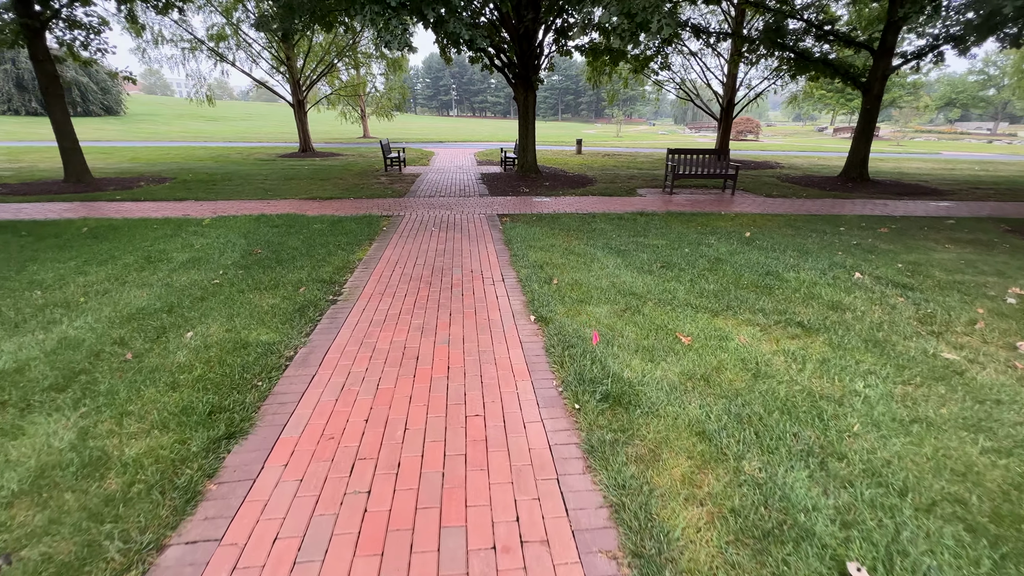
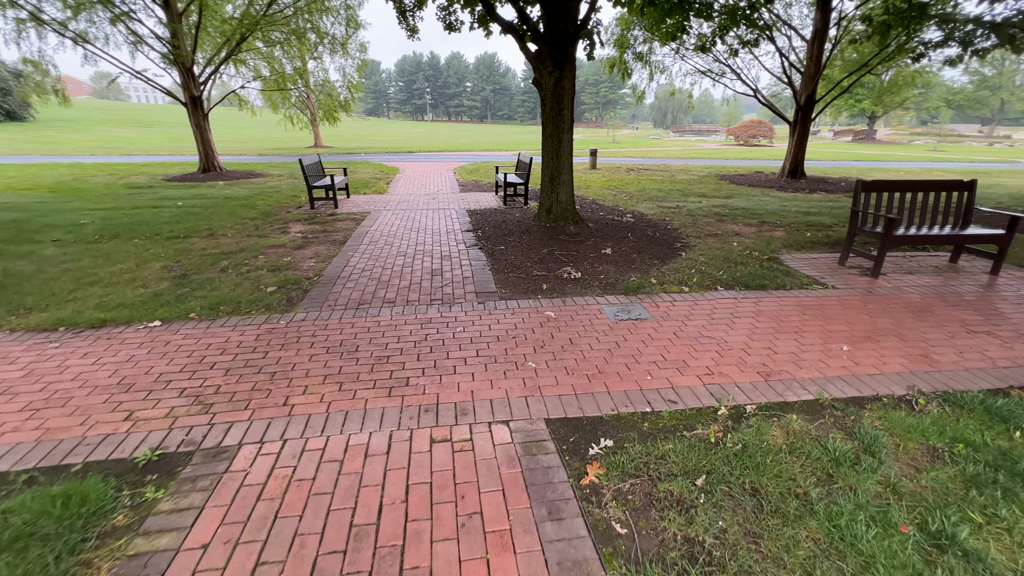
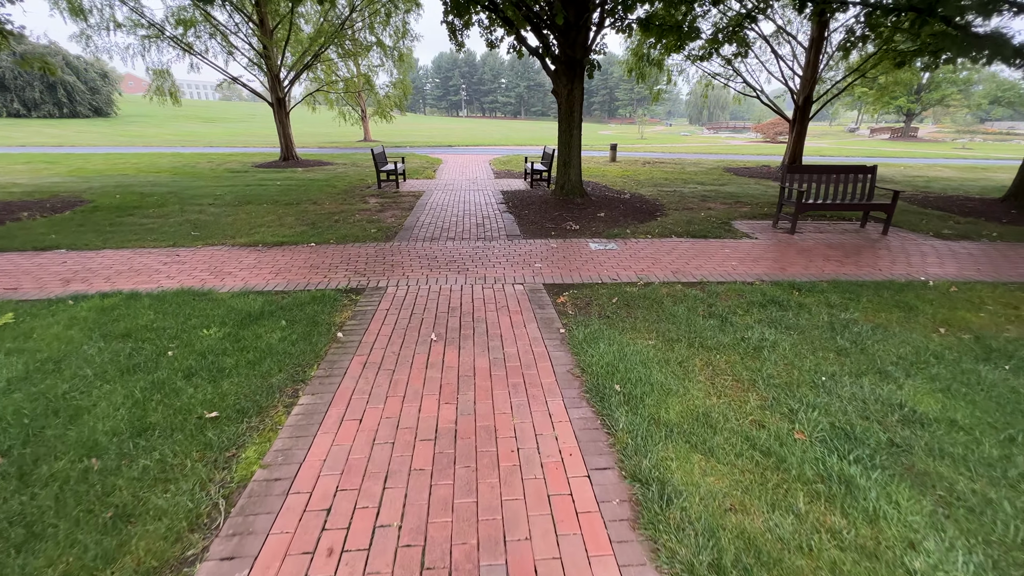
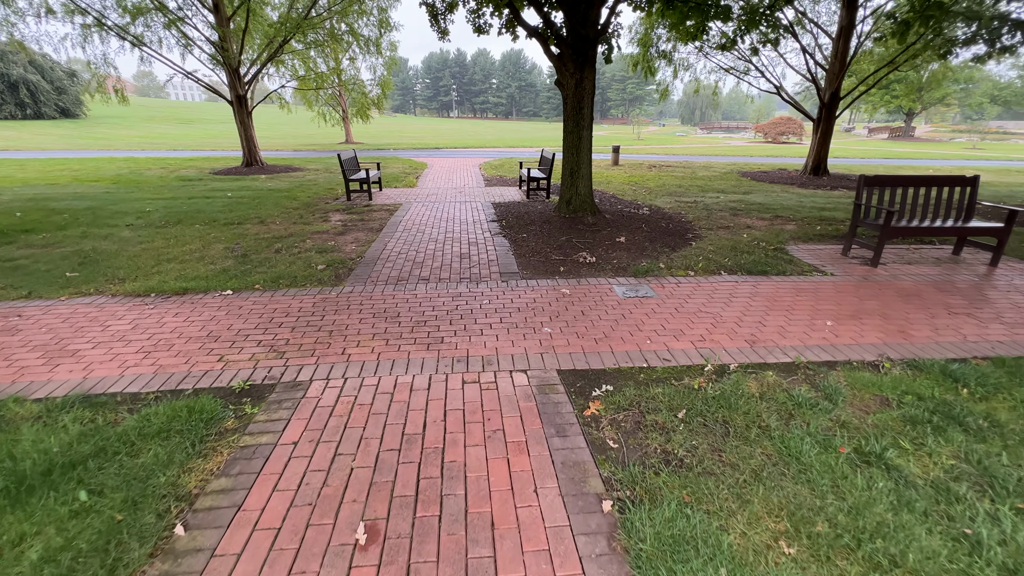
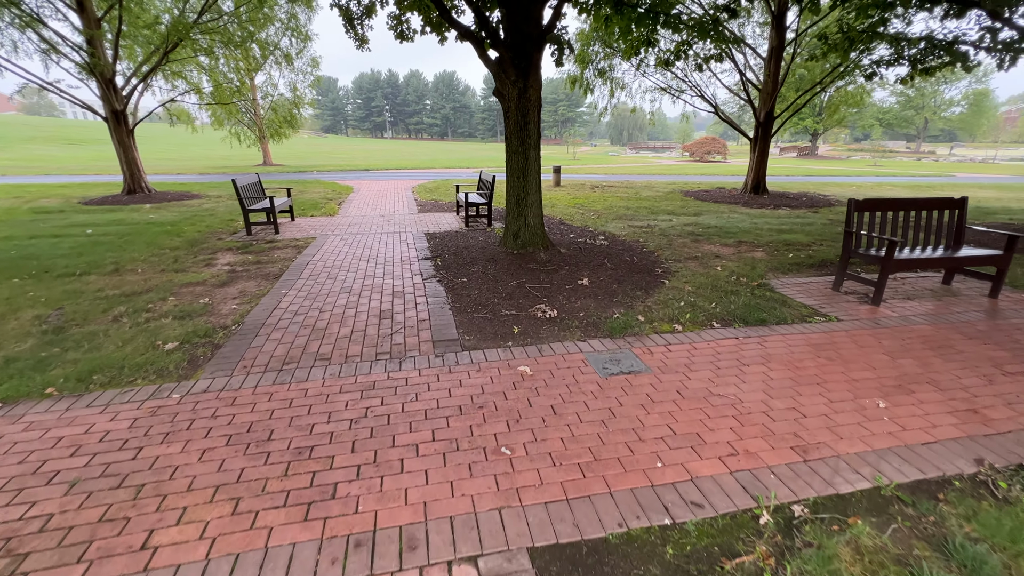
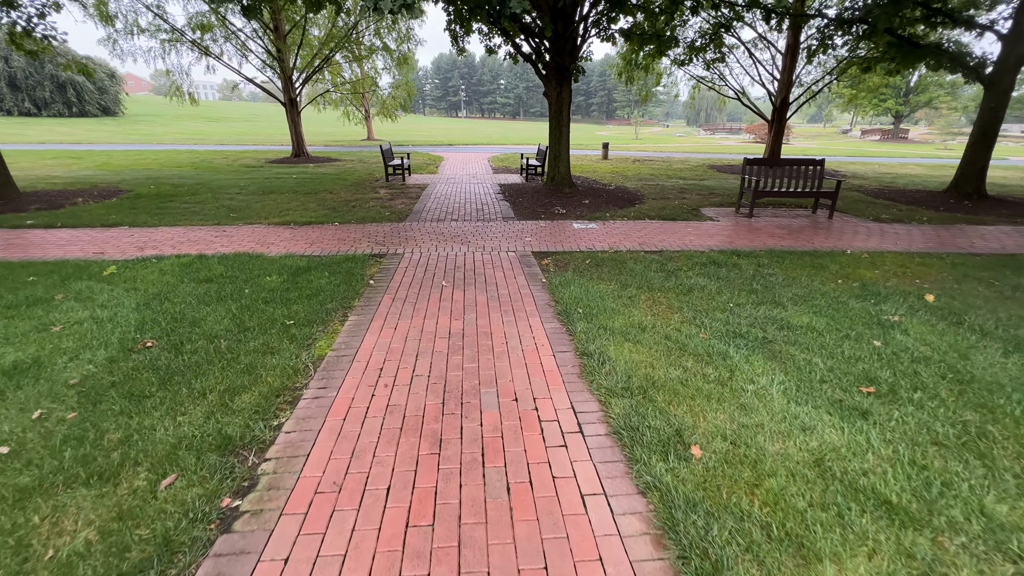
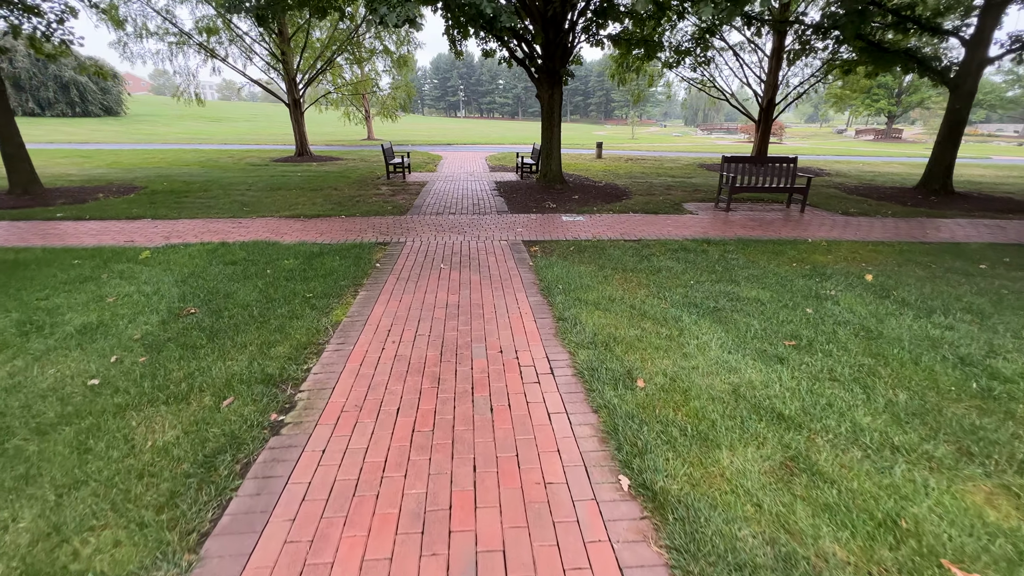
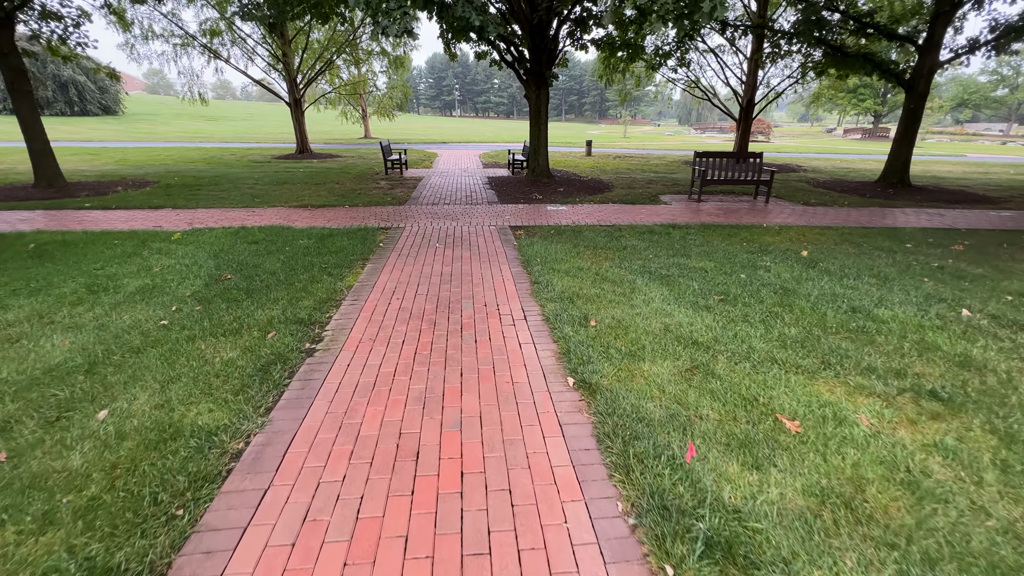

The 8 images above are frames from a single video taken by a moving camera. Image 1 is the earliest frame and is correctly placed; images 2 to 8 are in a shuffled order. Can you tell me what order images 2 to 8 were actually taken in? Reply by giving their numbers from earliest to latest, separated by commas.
8, 7, 6, 3, 4, 2, 5
